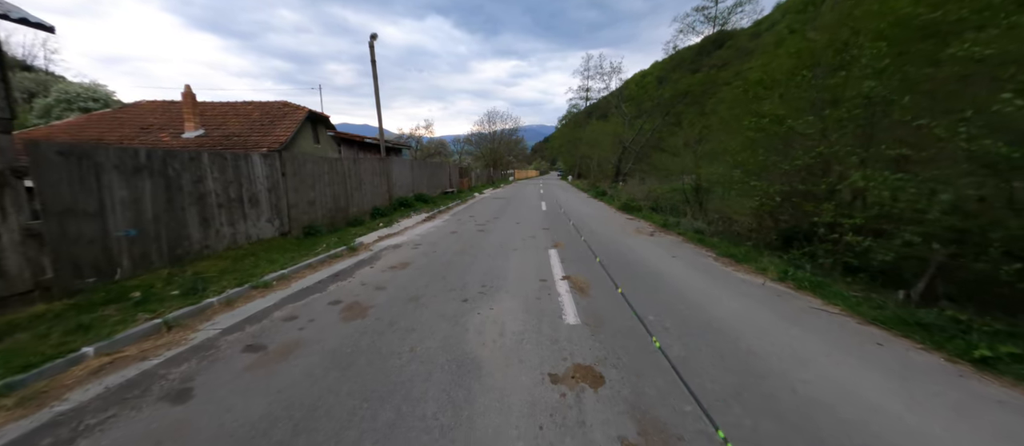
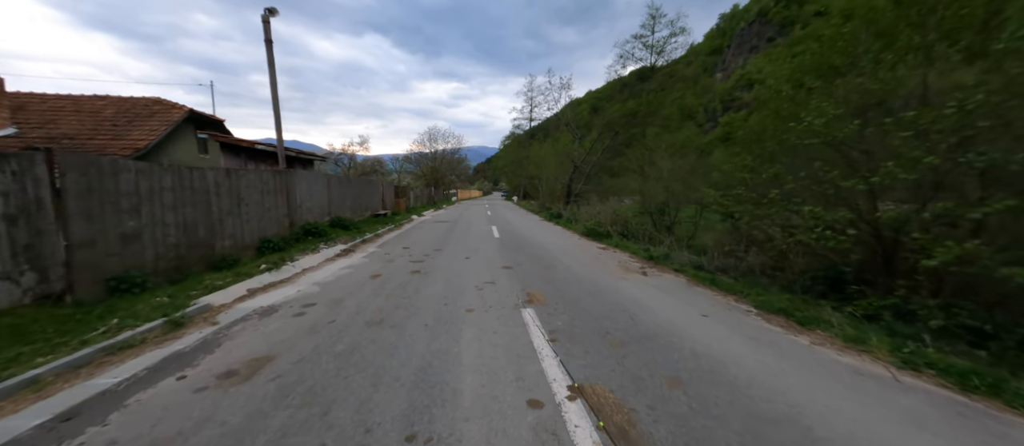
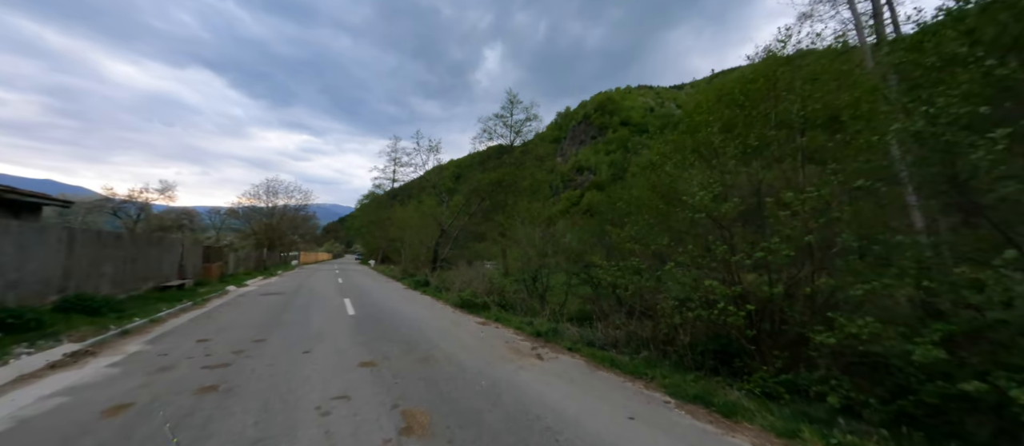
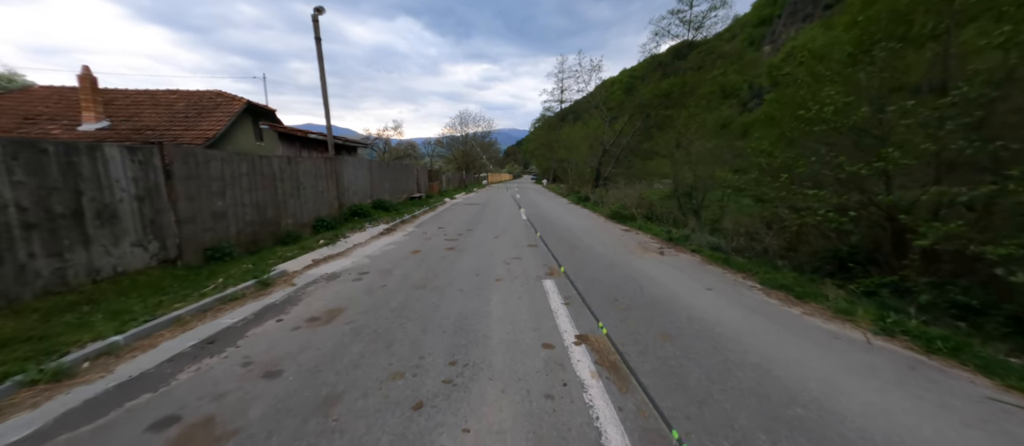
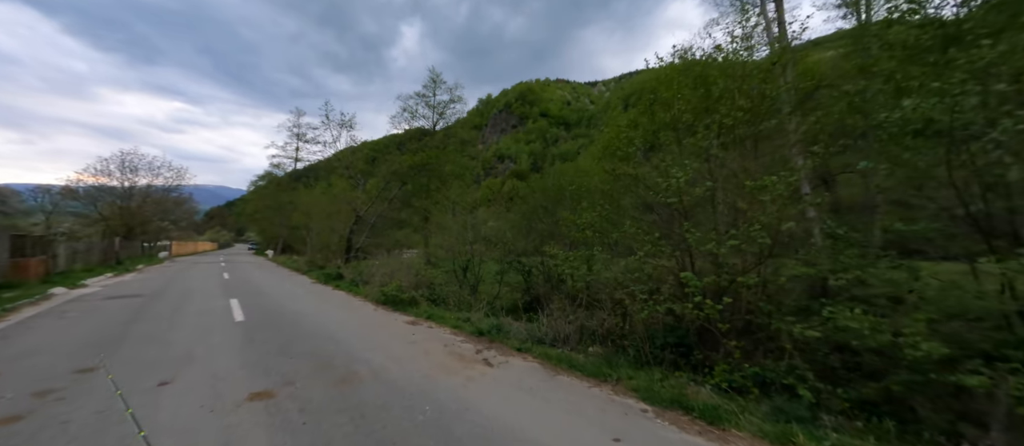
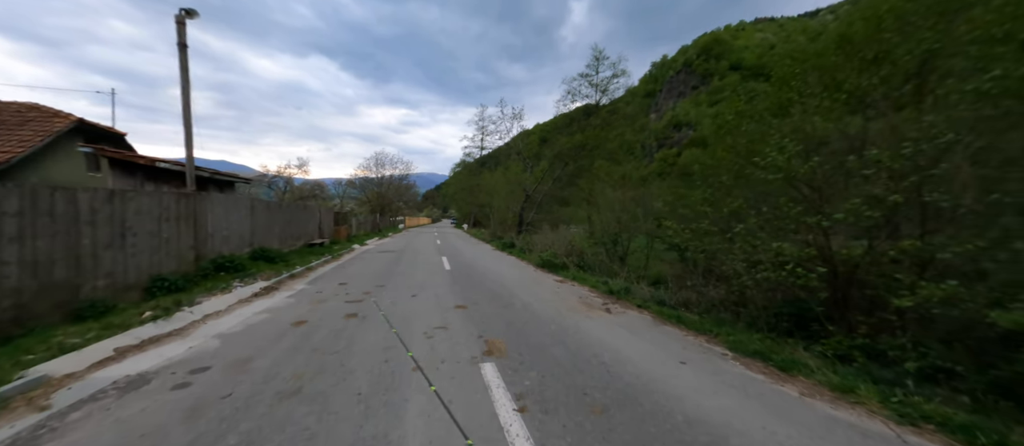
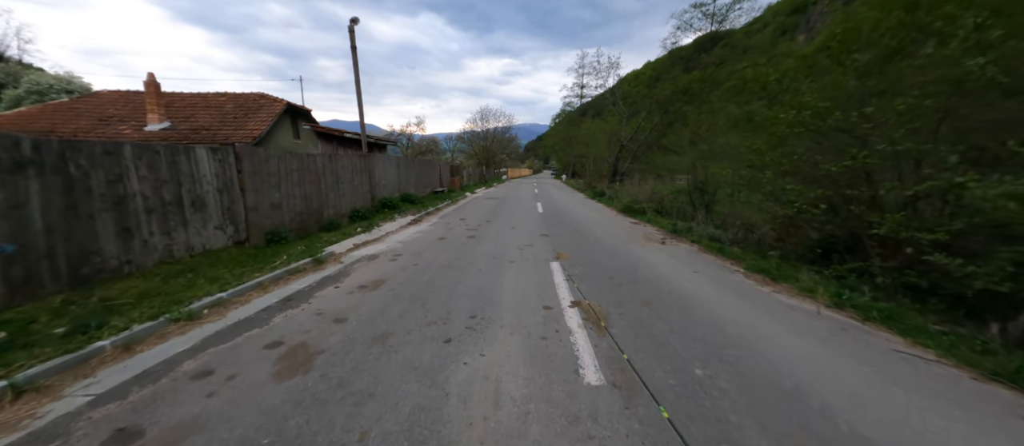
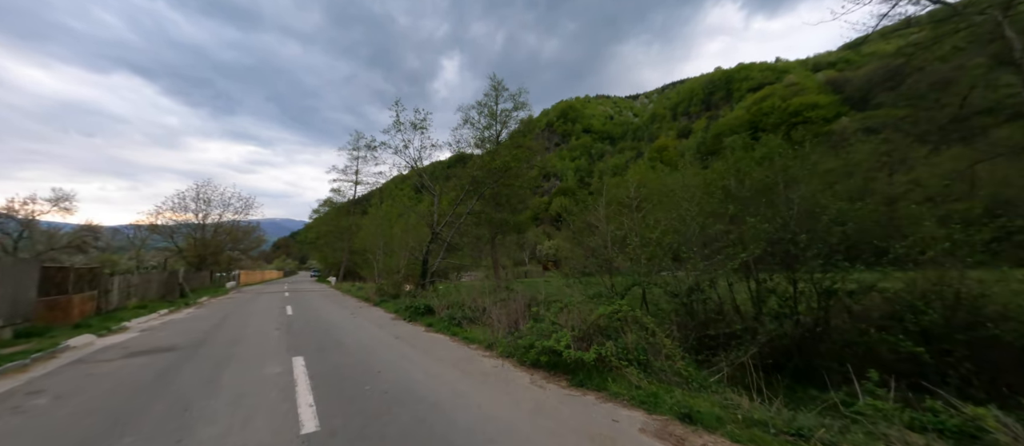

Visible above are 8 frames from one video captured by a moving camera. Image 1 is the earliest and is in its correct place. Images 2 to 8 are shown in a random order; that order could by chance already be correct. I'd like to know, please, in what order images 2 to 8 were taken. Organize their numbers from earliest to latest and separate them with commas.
7, 4, 2, 6, 3, 5, 8
